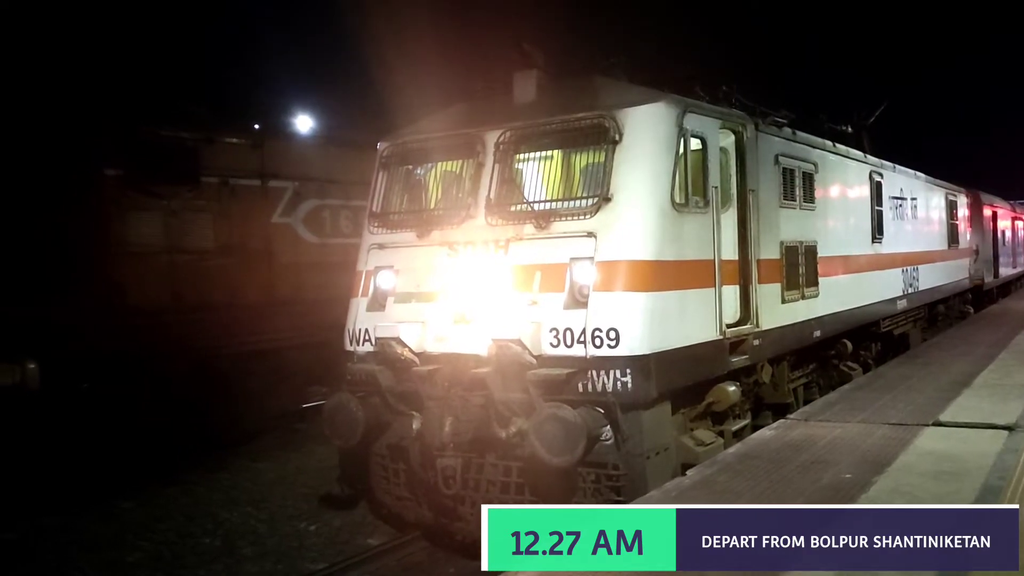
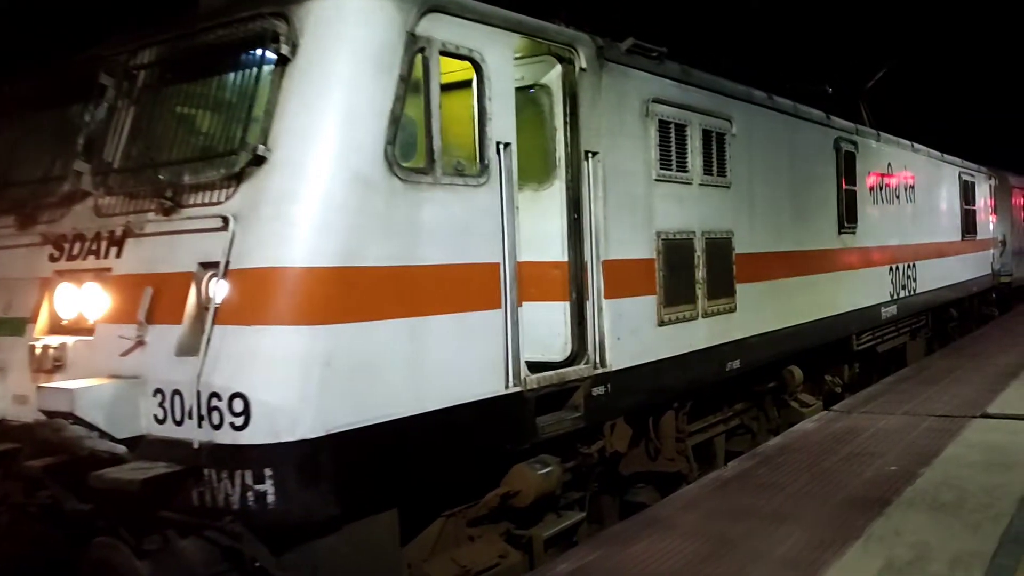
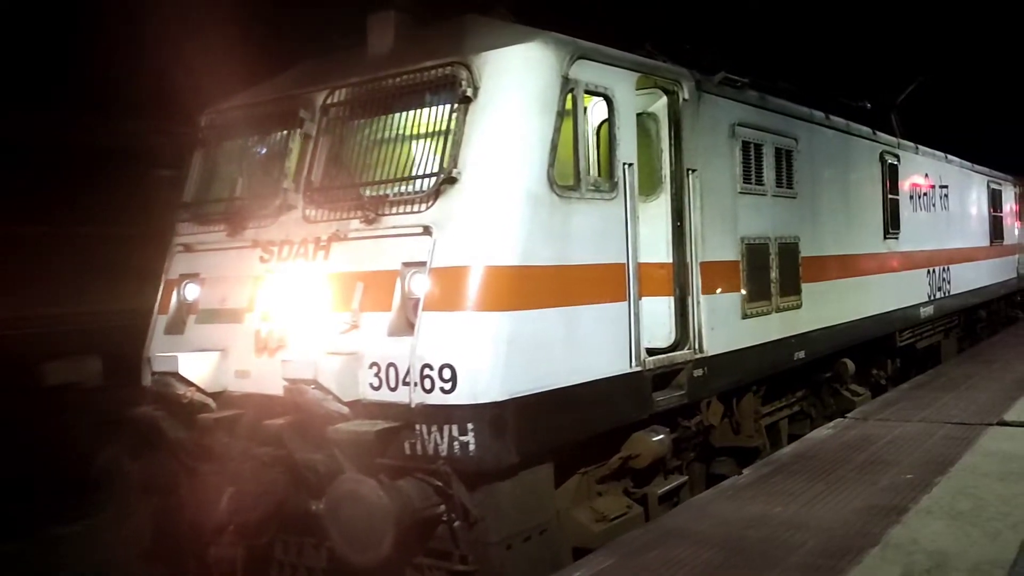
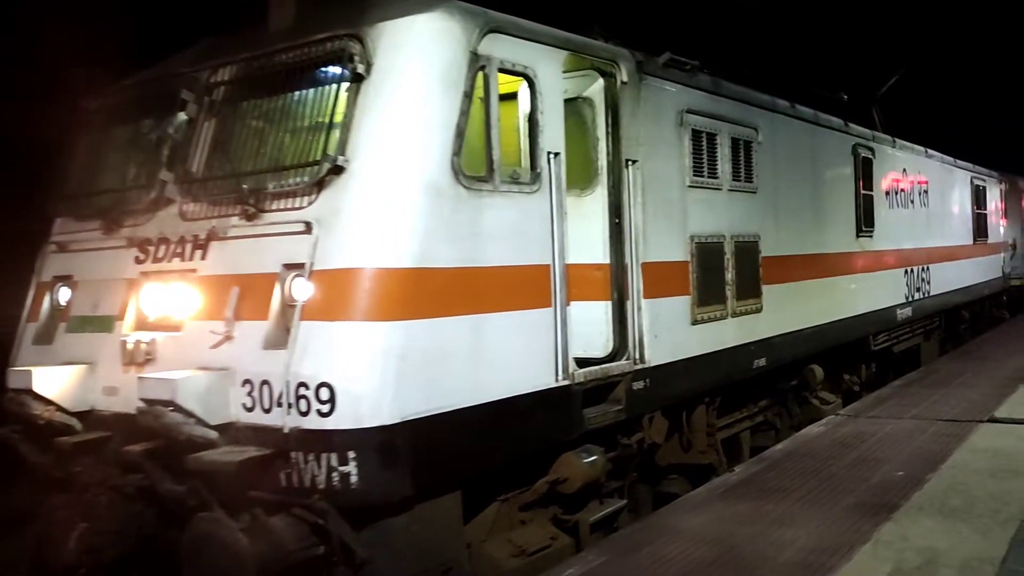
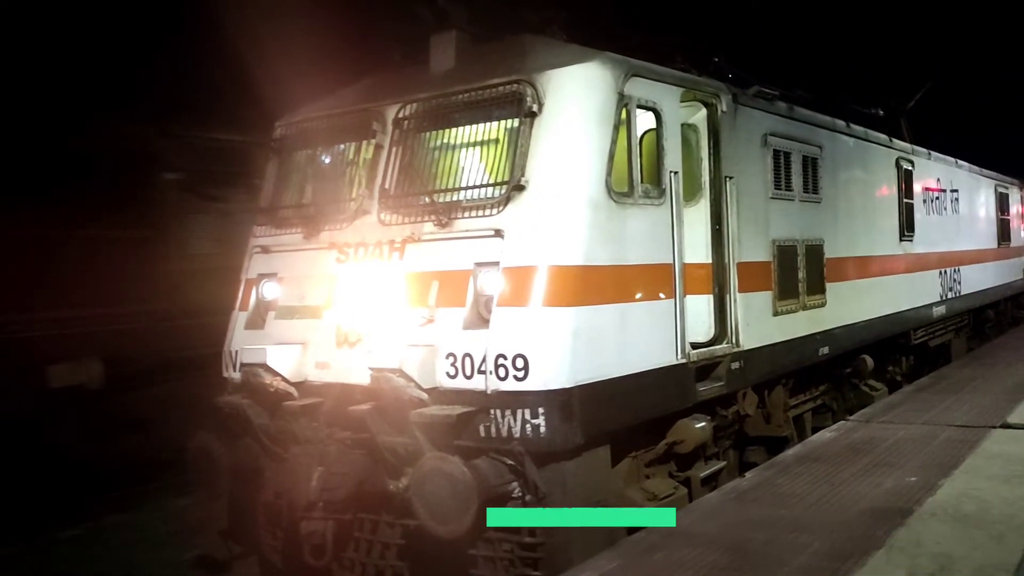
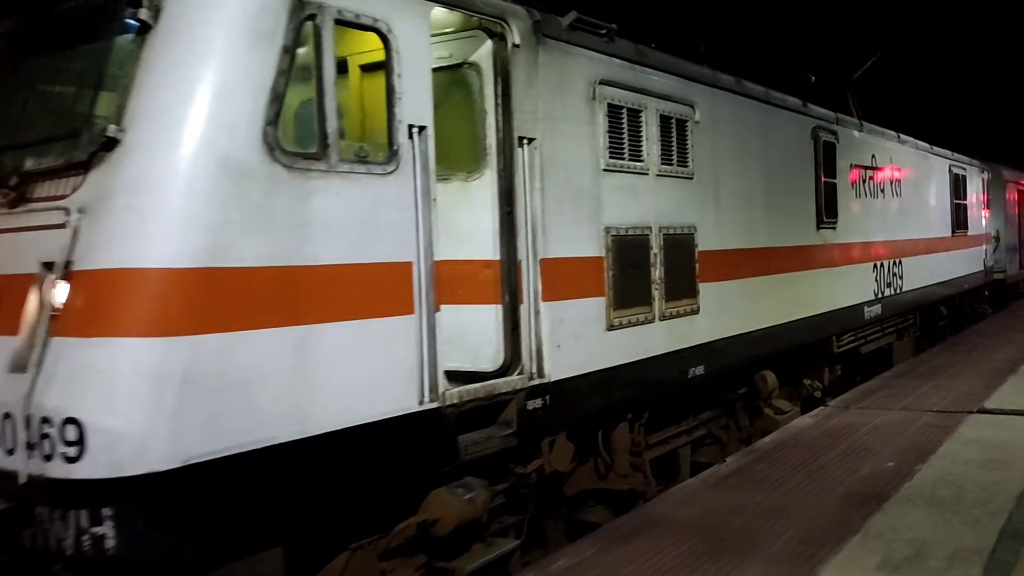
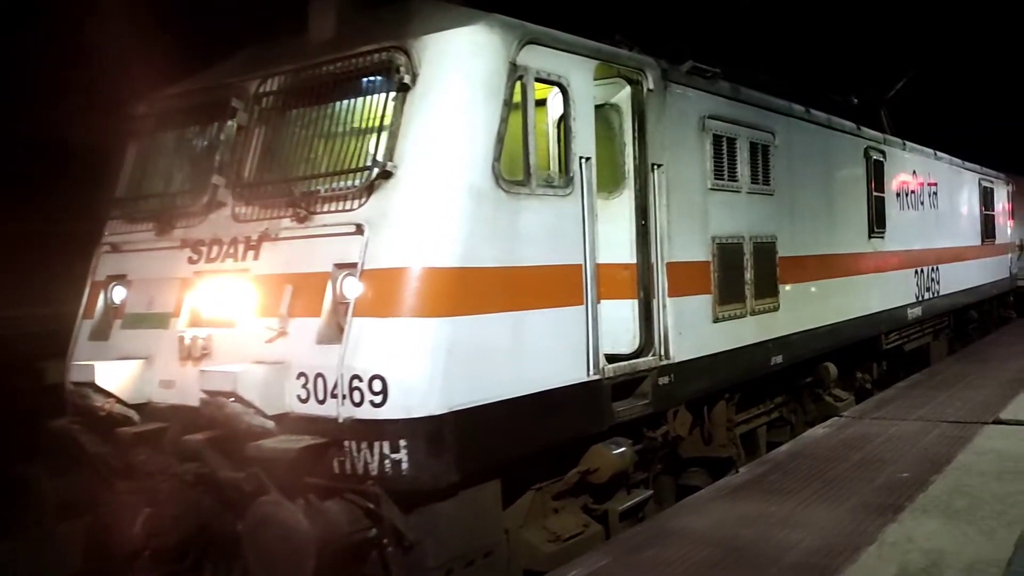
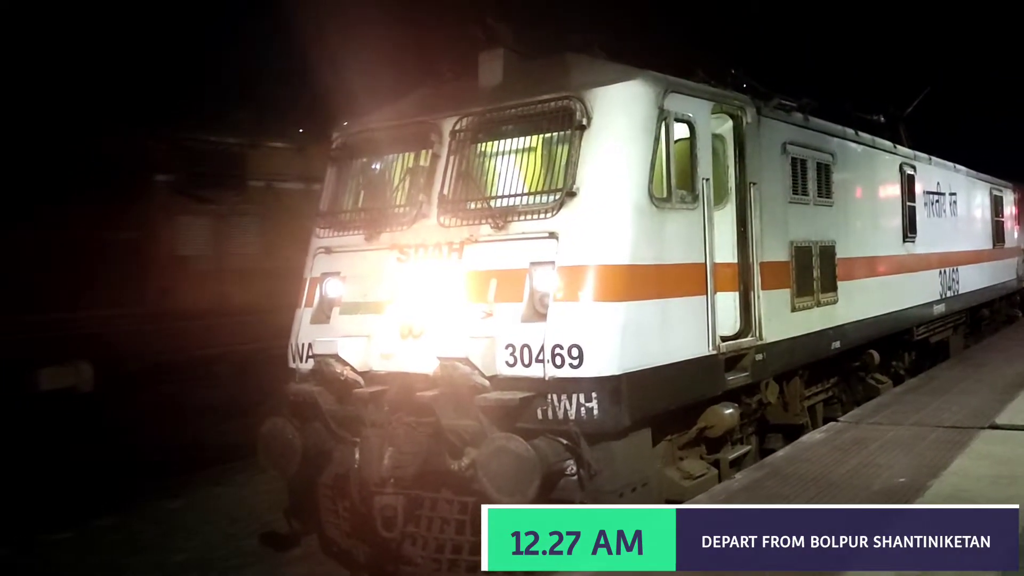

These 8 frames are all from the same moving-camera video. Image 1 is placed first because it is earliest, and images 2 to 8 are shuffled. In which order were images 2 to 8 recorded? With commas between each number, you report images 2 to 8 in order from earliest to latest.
8, 5, 3, 7, 4, 2, 6
